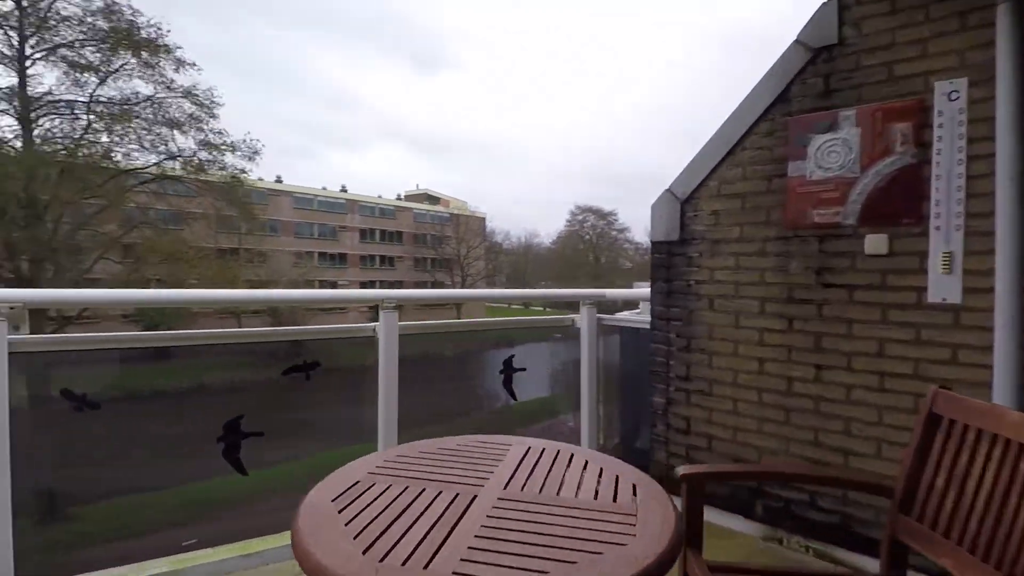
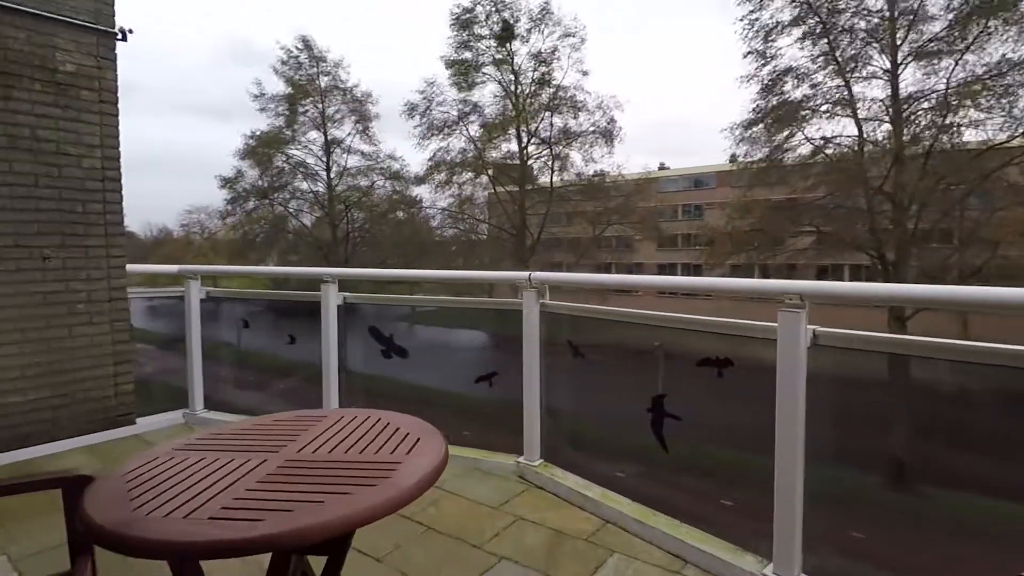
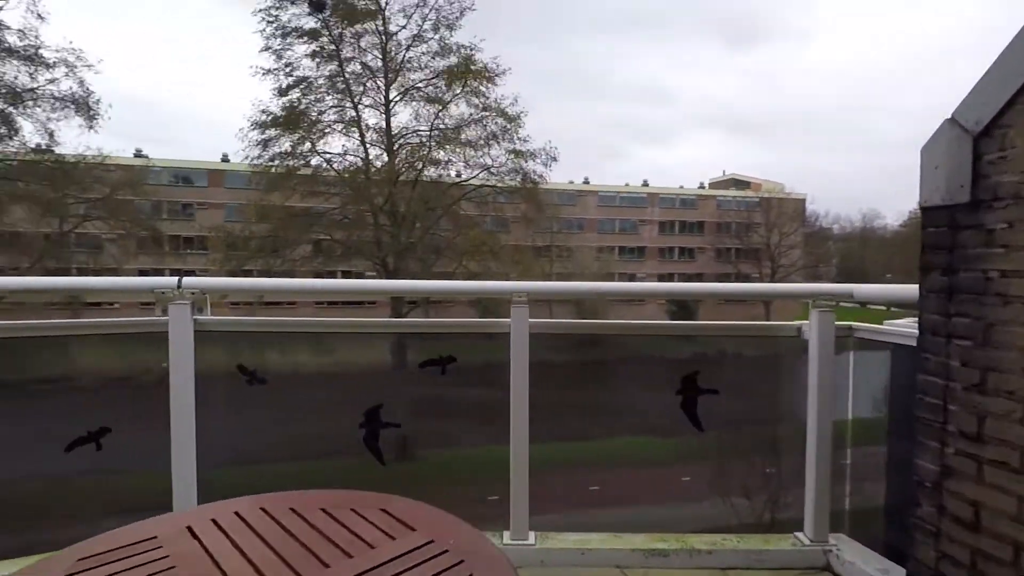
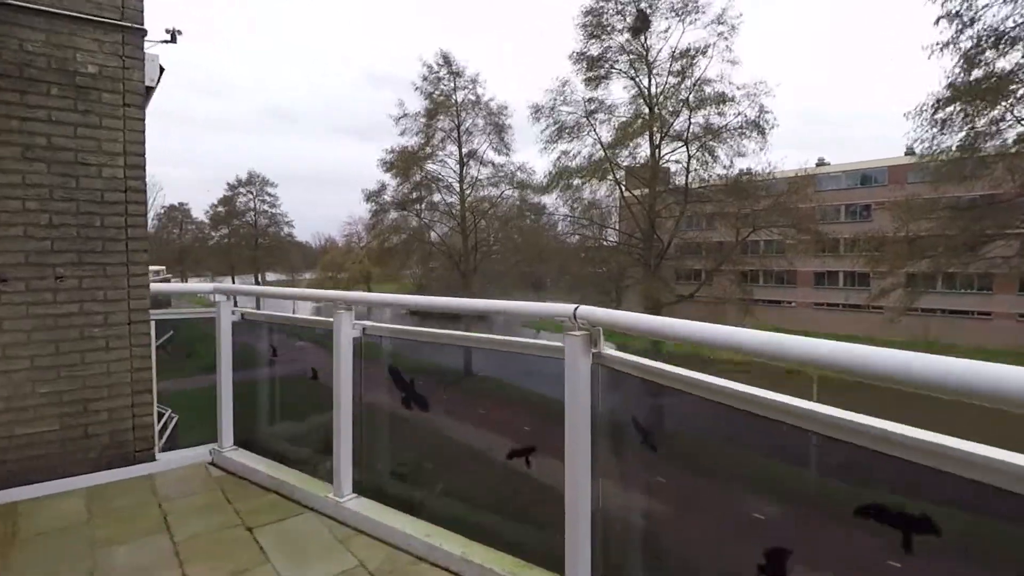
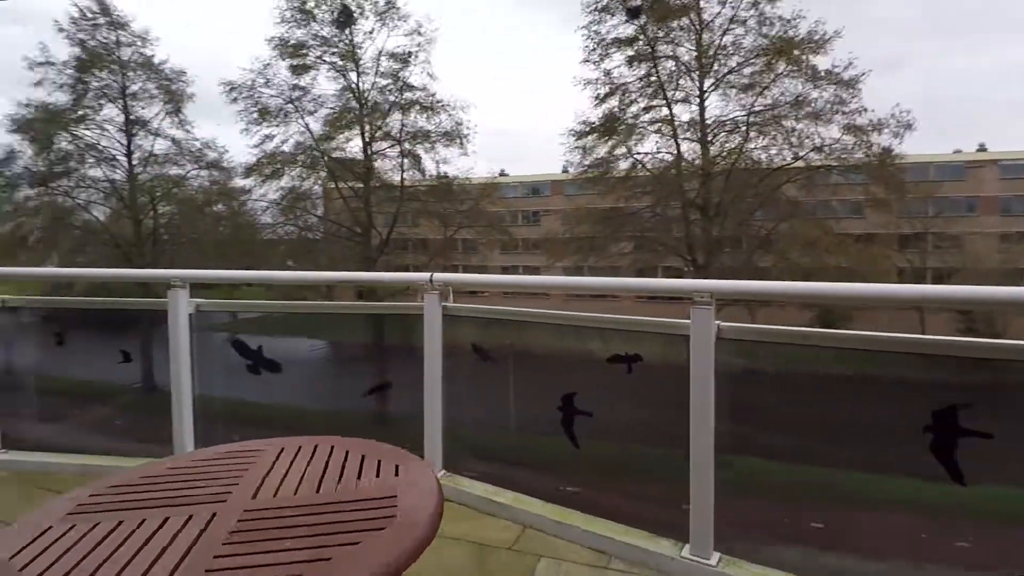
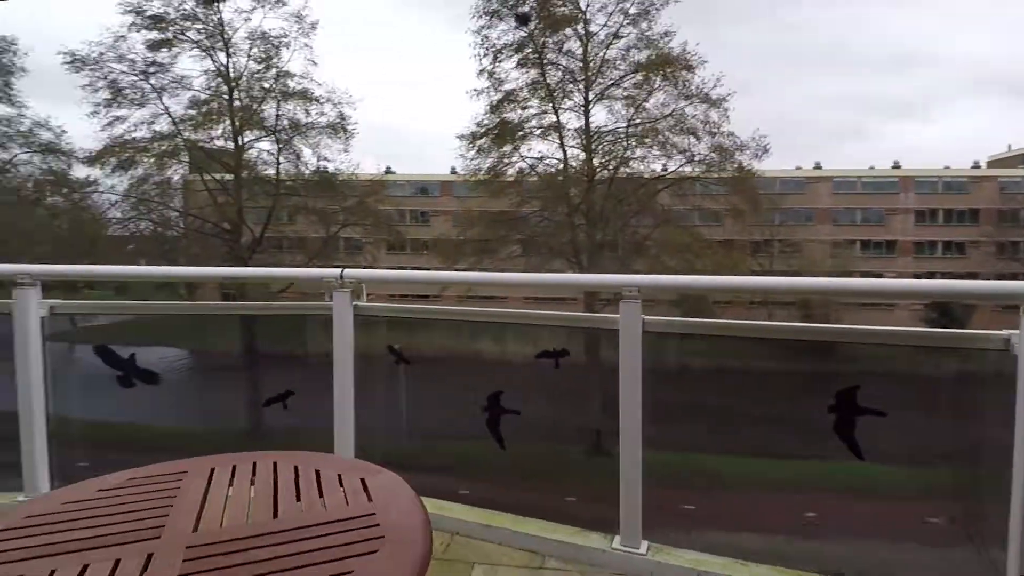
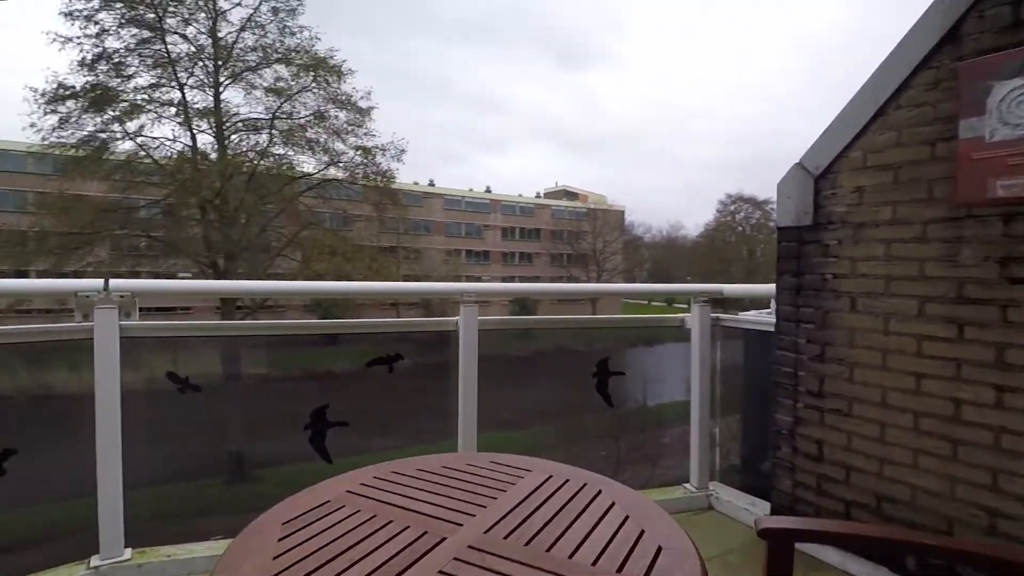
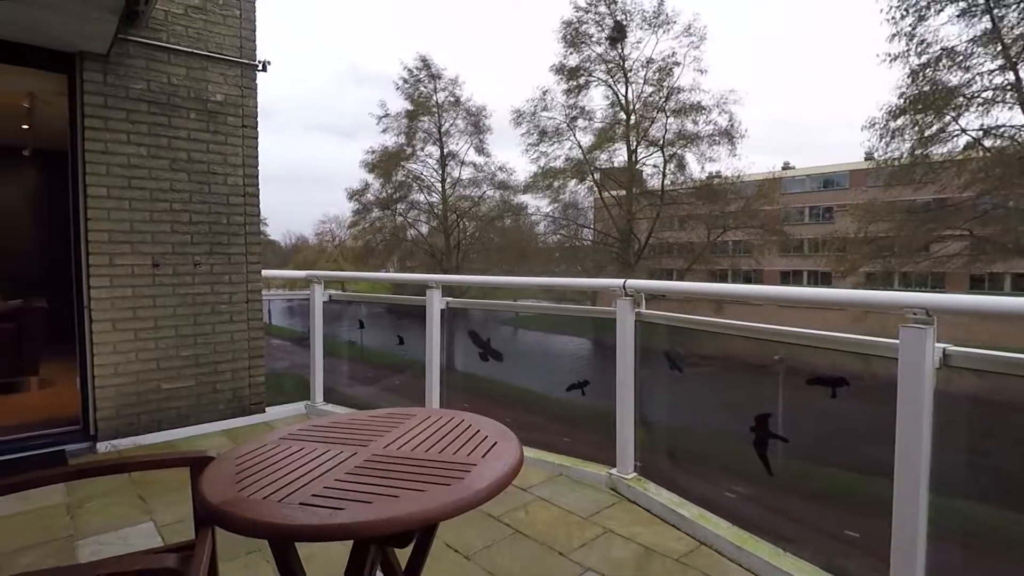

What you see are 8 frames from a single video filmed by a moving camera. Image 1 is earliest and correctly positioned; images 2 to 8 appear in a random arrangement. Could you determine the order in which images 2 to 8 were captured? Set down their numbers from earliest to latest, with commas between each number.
7, 3, 6, 5, 2, 8, 4
